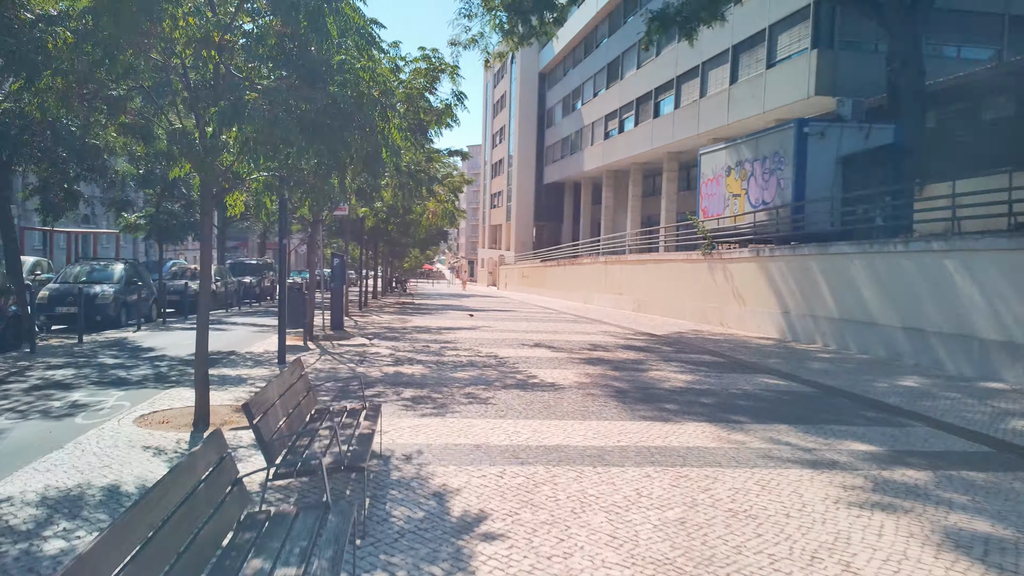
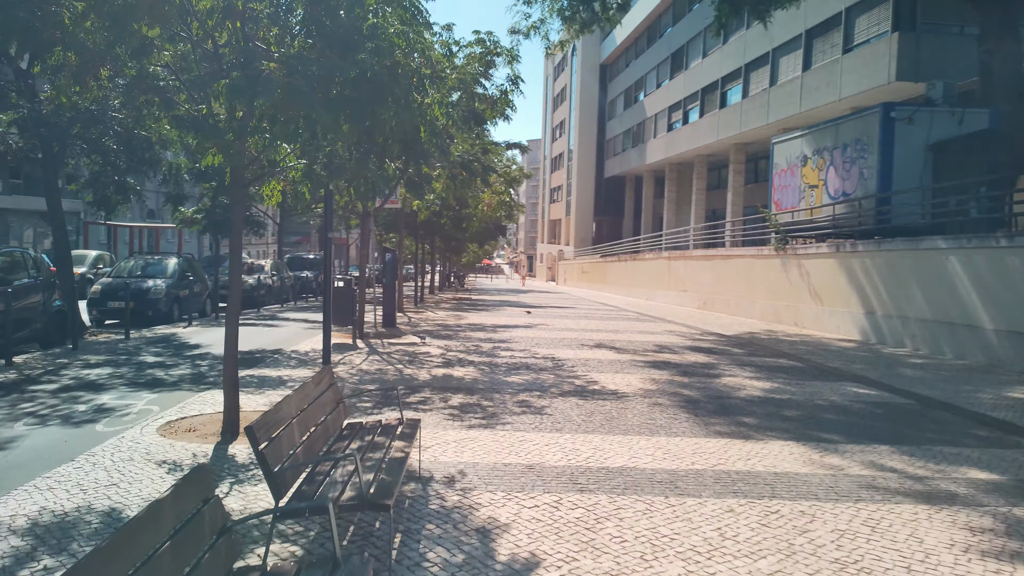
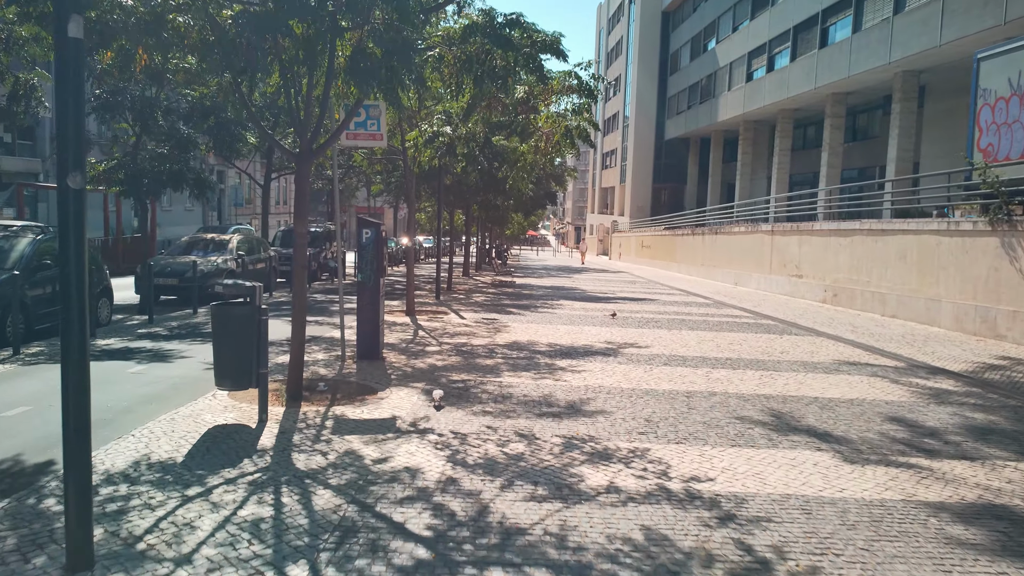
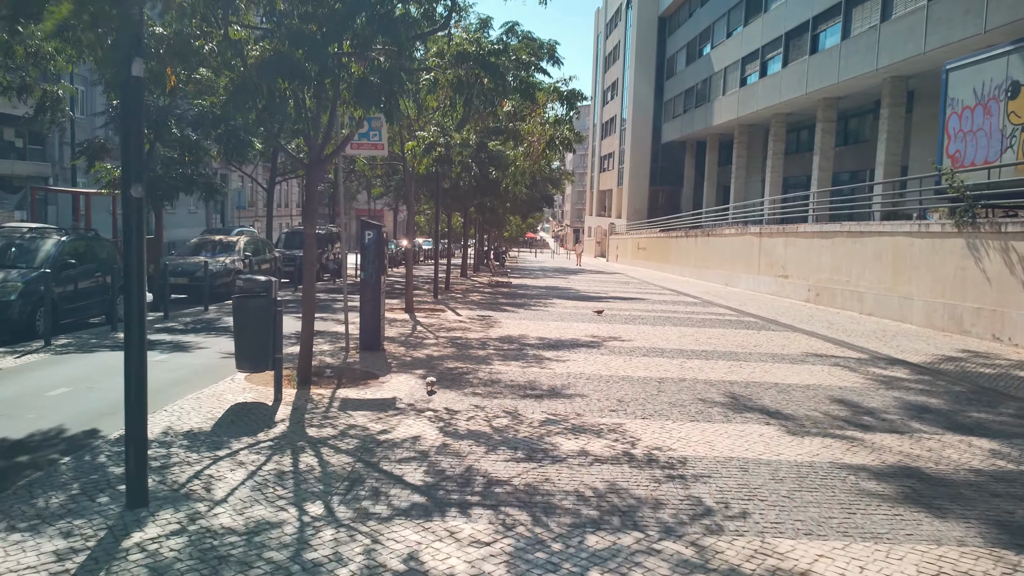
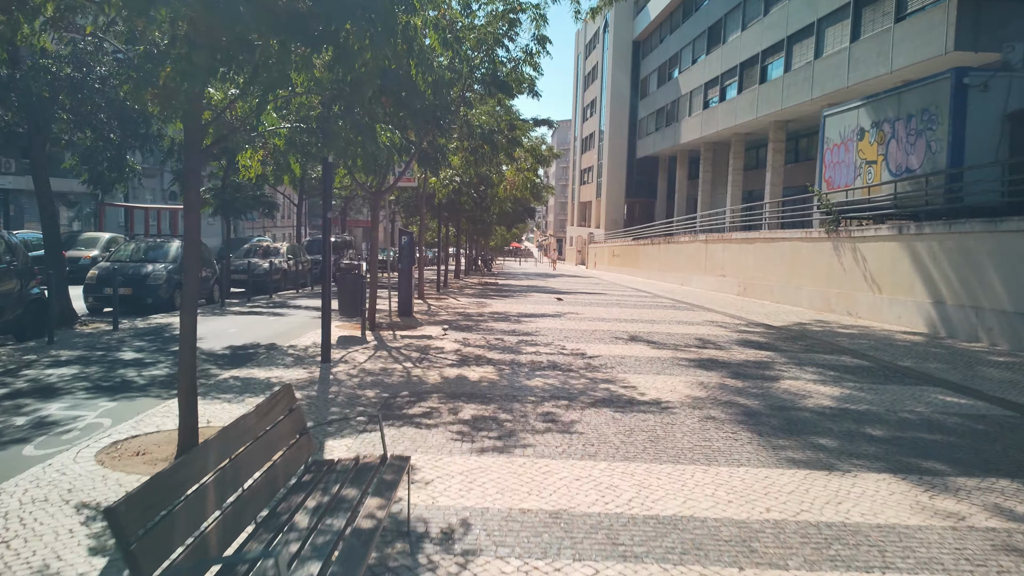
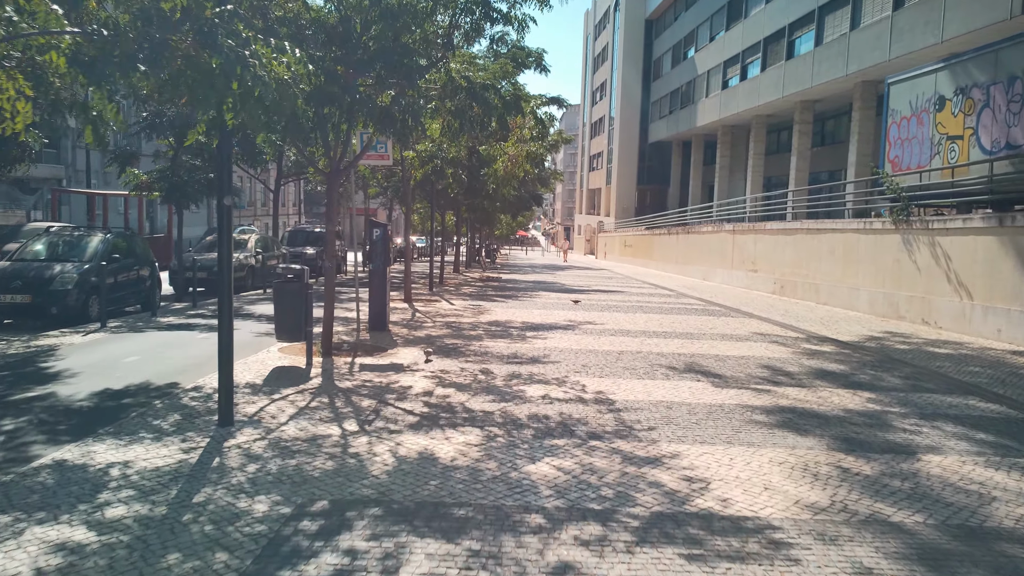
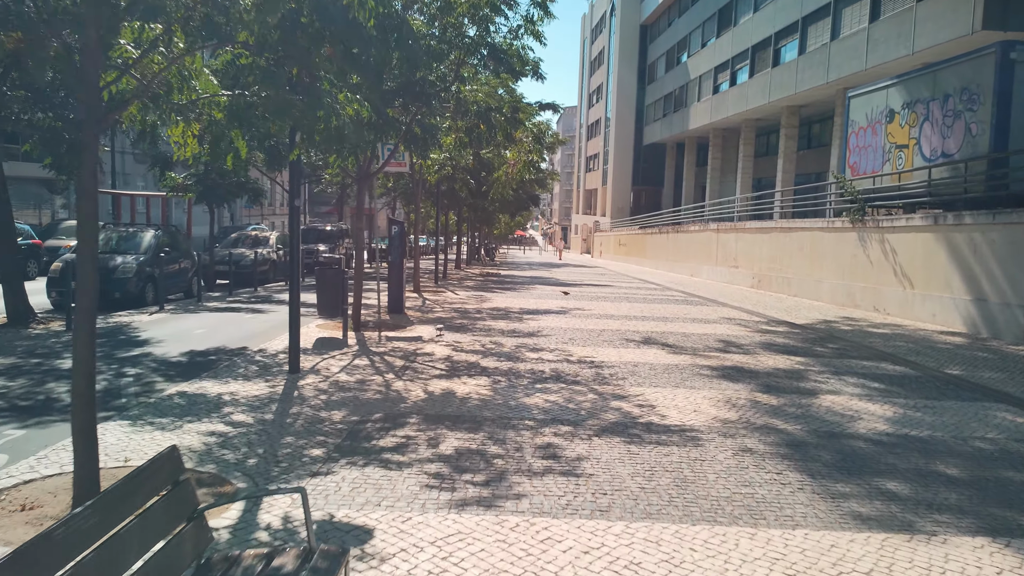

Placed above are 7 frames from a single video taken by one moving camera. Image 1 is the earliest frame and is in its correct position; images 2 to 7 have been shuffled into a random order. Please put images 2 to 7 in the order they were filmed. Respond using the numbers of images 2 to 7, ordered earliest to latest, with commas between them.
2, 5, 7, 6, 4, 3
